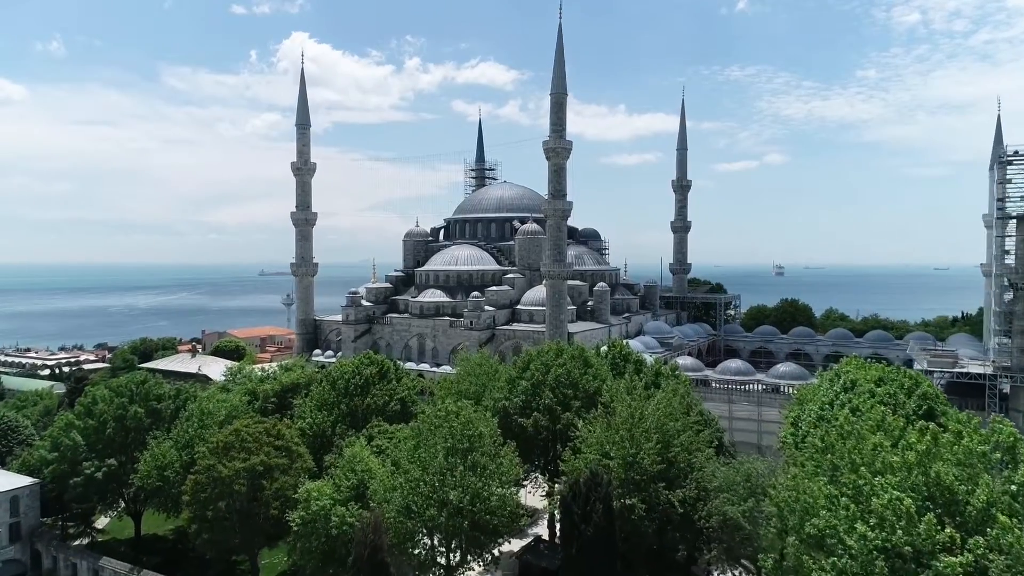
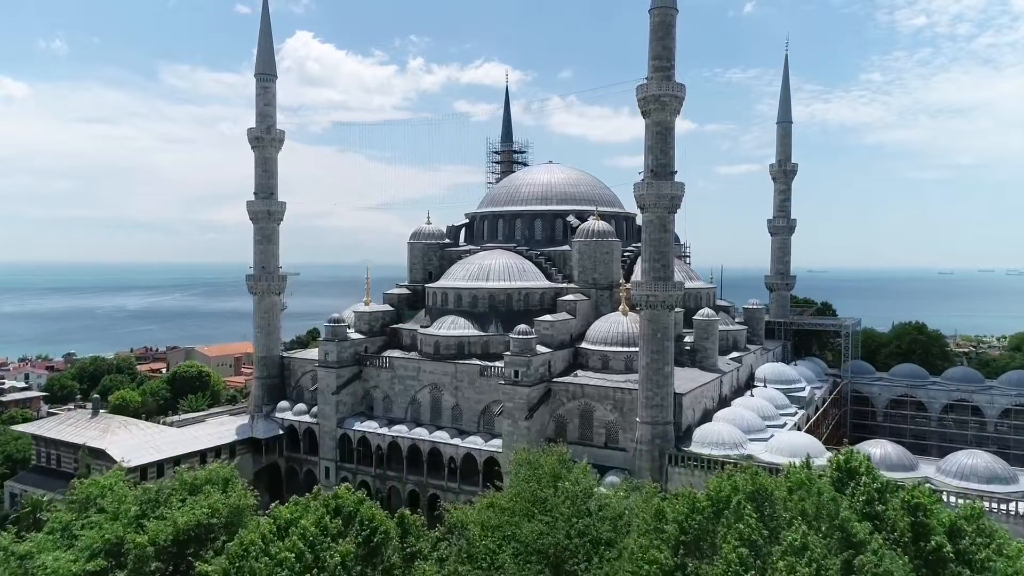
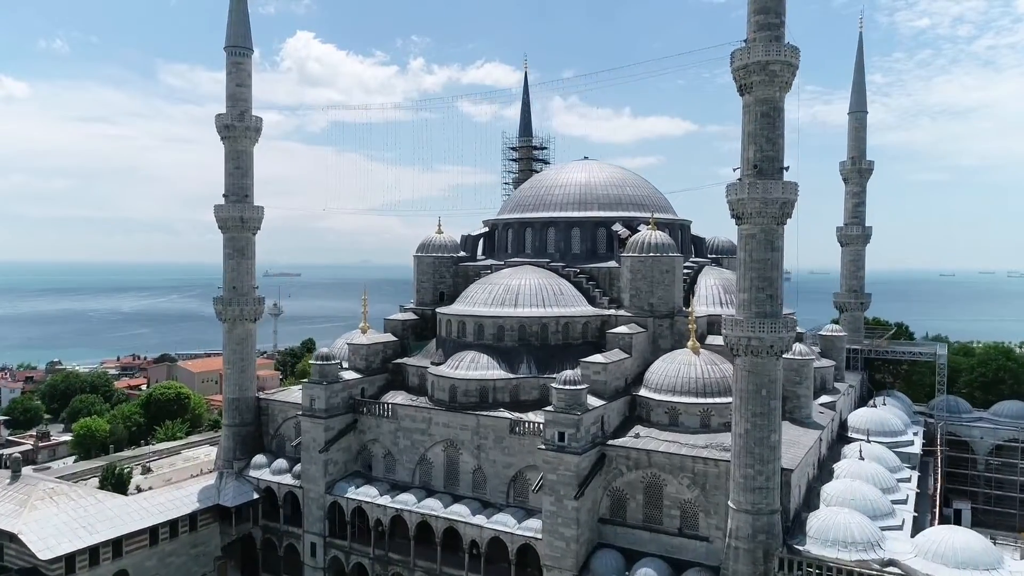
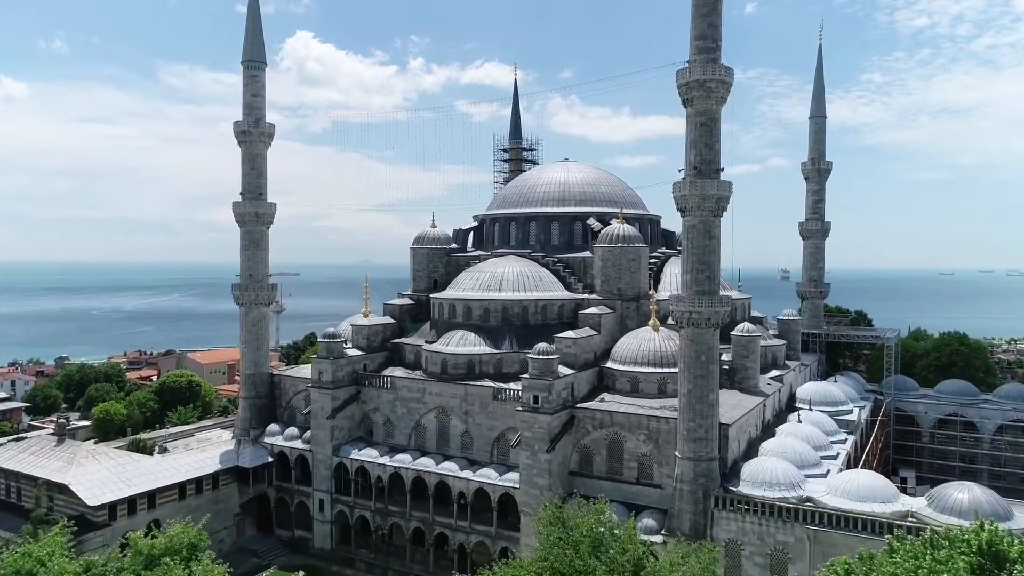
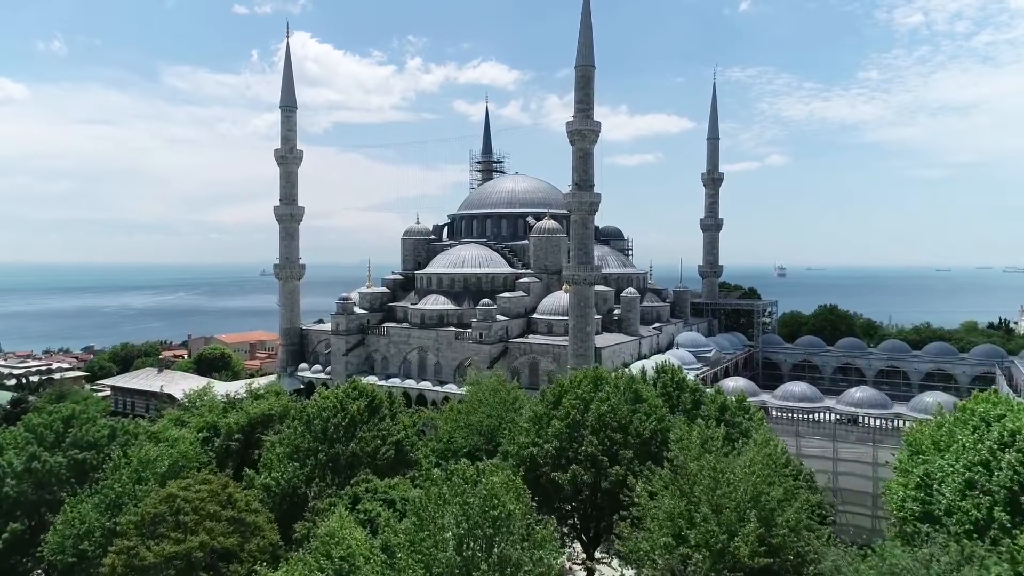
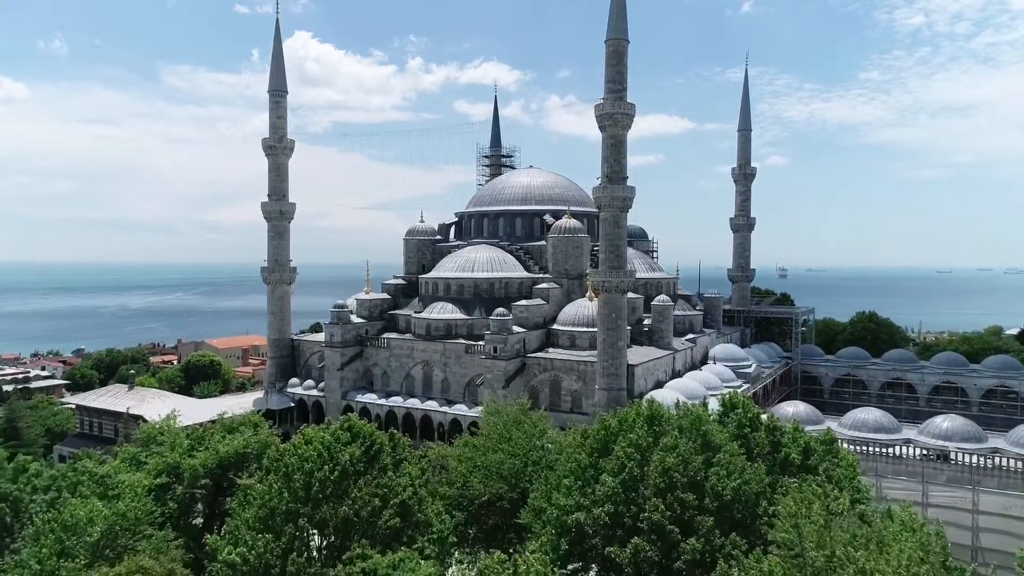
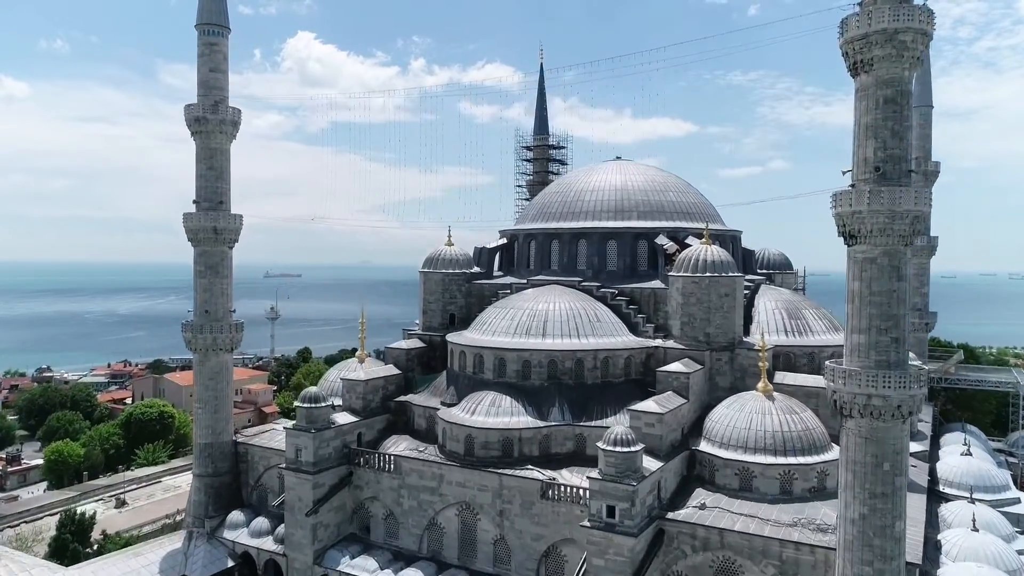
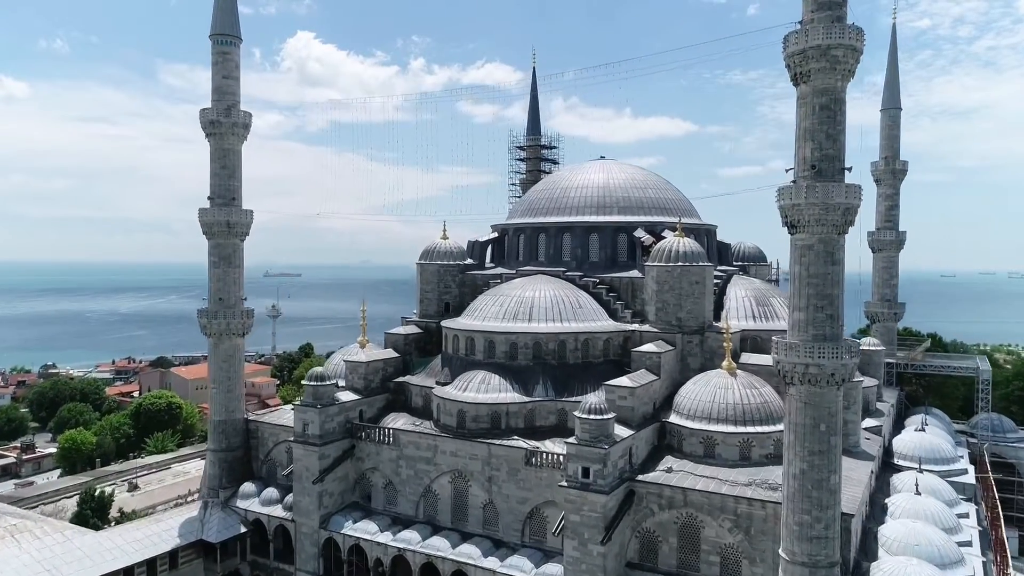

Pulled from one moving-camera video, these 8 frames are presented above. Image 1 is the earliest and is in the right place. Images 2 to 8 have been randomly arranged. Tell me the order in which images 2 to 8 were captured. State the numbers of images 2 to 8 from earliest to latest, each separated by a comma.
5, 6, 2, 4, 3, 8, 7
